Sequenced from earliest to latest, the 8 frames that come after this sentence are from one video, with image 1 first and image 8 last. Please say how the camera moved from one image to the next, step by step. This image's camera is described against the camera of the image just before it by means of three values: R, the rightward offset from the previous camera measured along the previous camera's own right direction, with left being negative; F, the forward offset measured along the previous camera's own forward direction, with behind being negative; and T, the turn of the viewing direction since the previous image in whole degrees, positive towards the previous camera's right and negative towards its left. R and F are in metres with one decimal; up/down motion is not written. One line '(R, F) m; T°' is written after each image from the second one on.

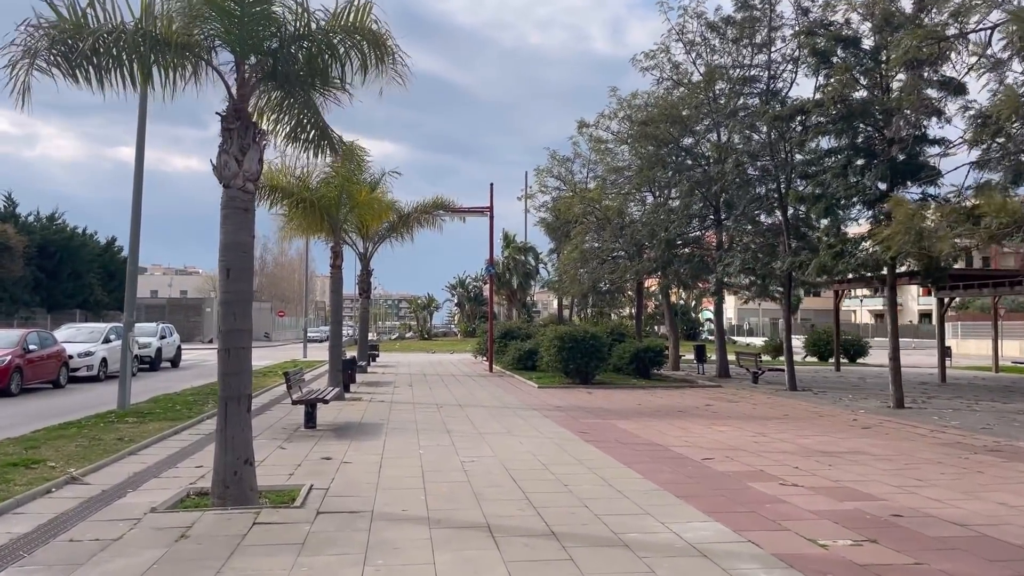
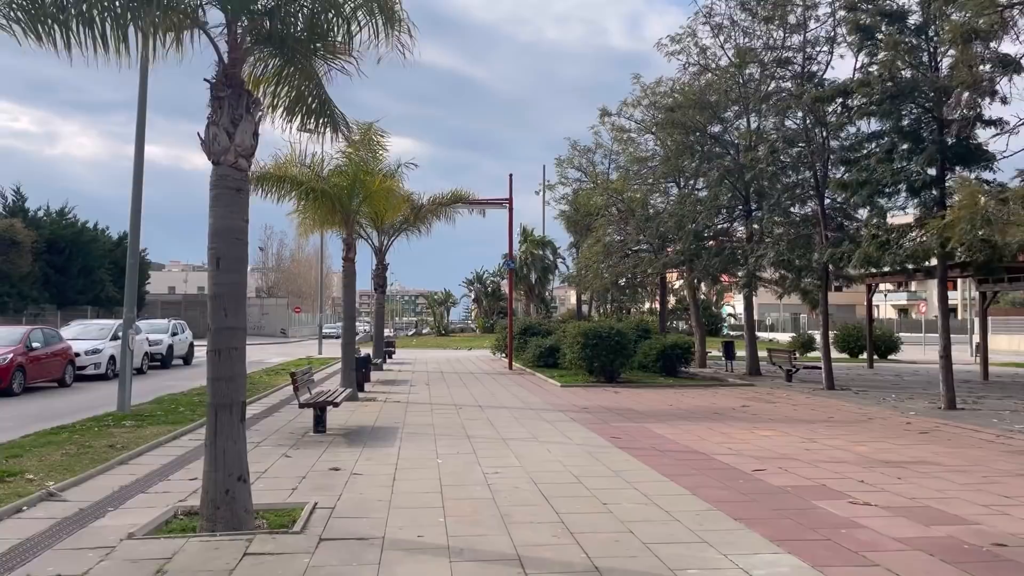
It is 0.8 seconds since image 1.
(-0.1, +1.0) m; -1°
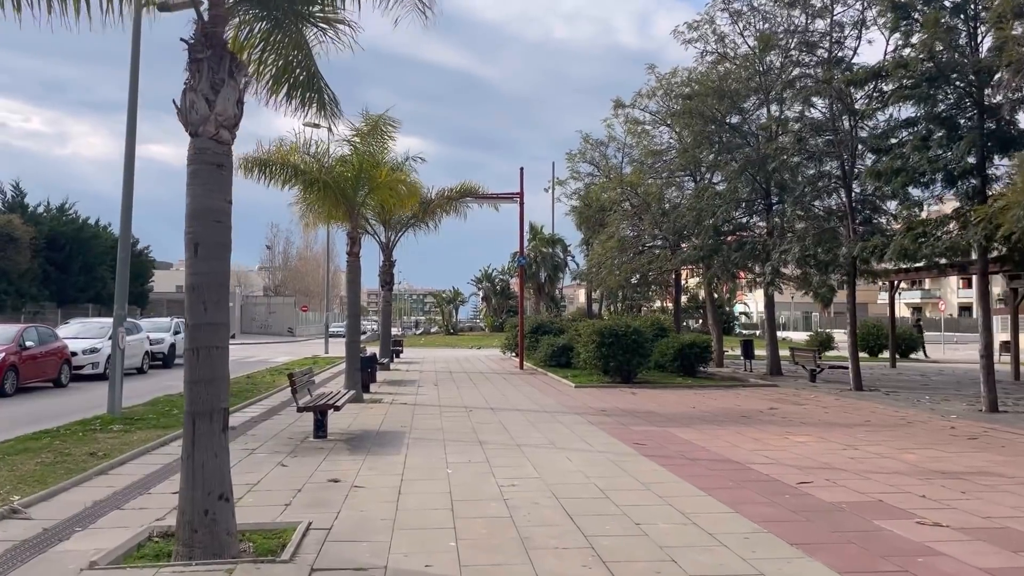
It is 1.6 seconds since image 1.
(-0.1, +0.8) m; -1°
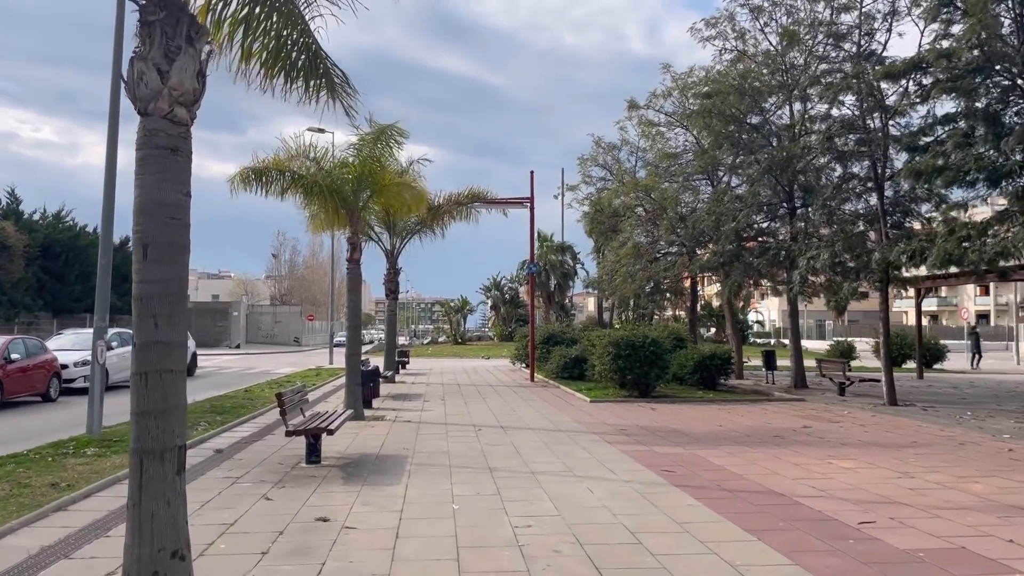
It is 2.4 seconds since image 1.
(-0.1, +1.0) m; -1°
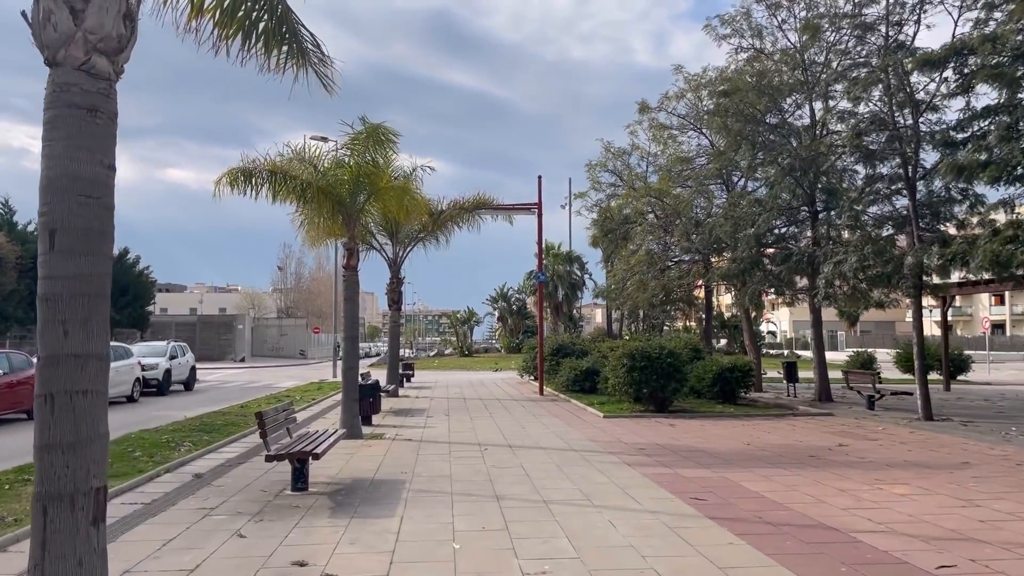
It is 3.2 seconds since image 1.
(0.0, +1.0) m; -1°
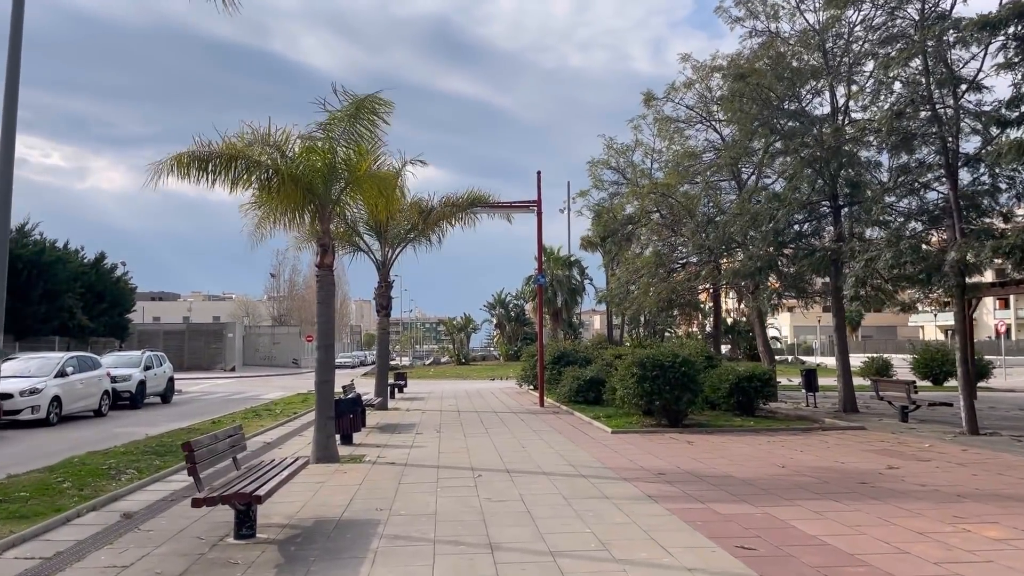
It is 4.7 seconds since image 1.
(0.0, +1.7) m; 0°
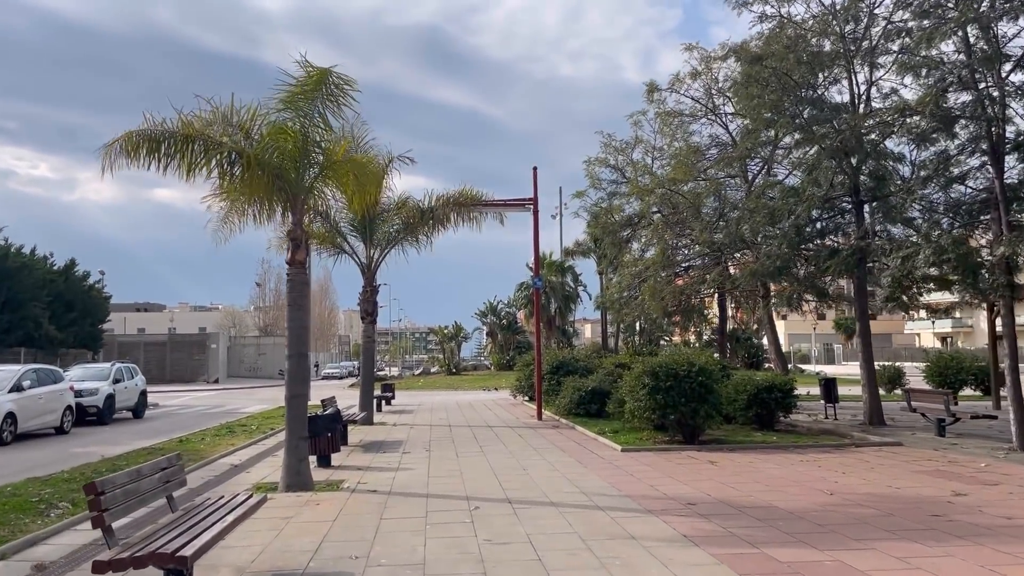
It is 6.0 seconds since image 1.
(-0.1, +1.5) m; +1°
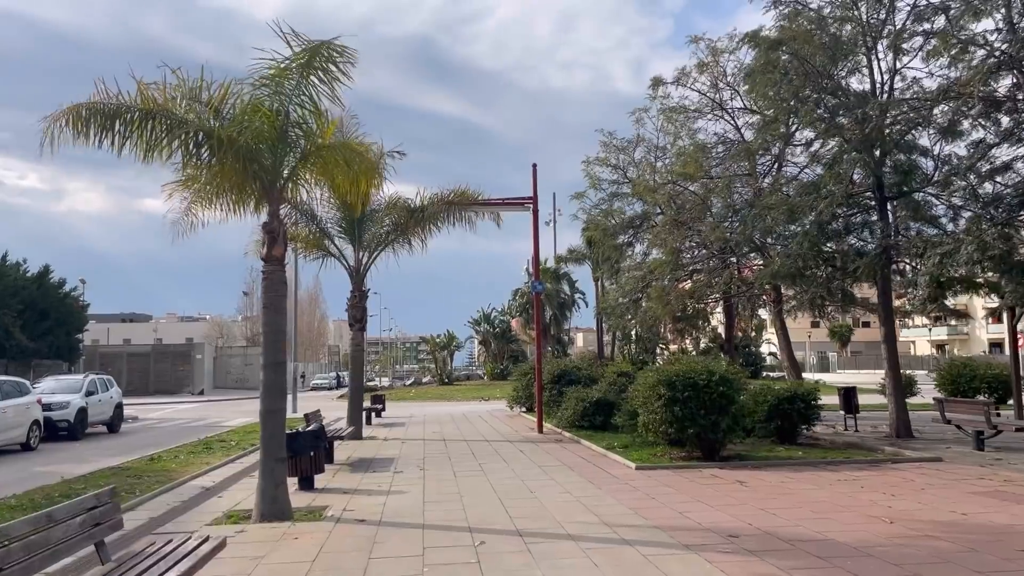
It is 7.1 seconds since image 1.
(-0.2, +1.2) m; +1°
